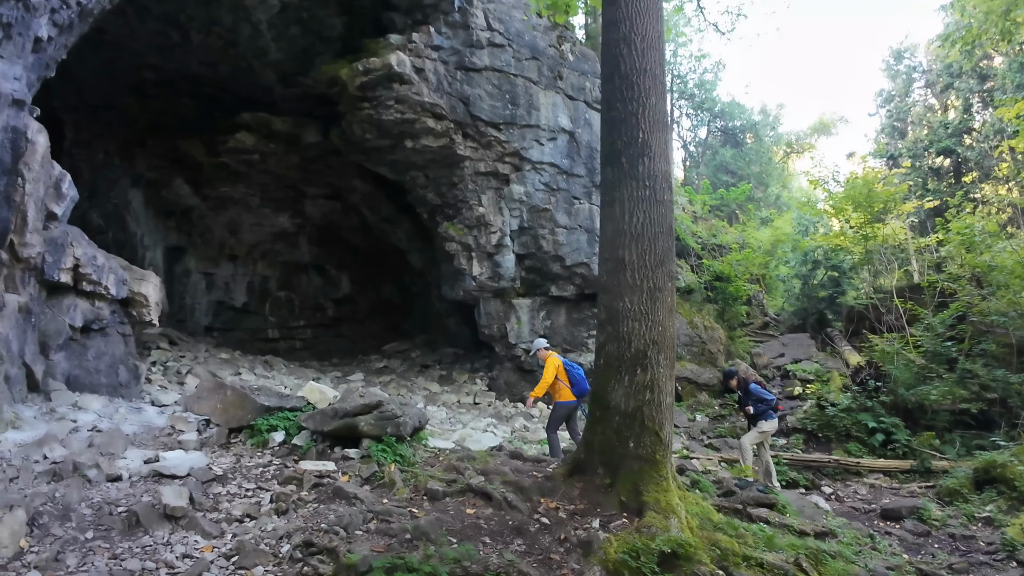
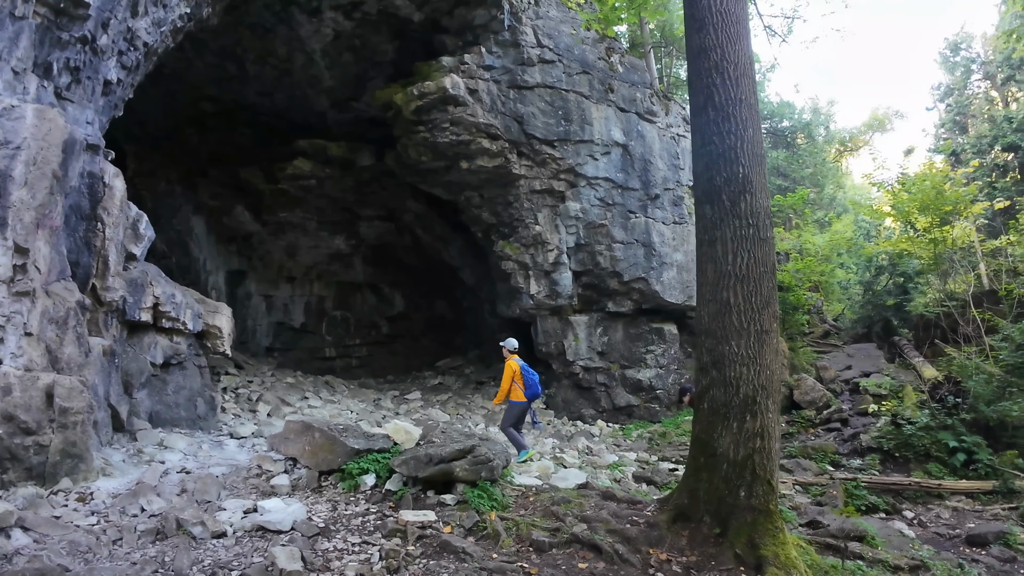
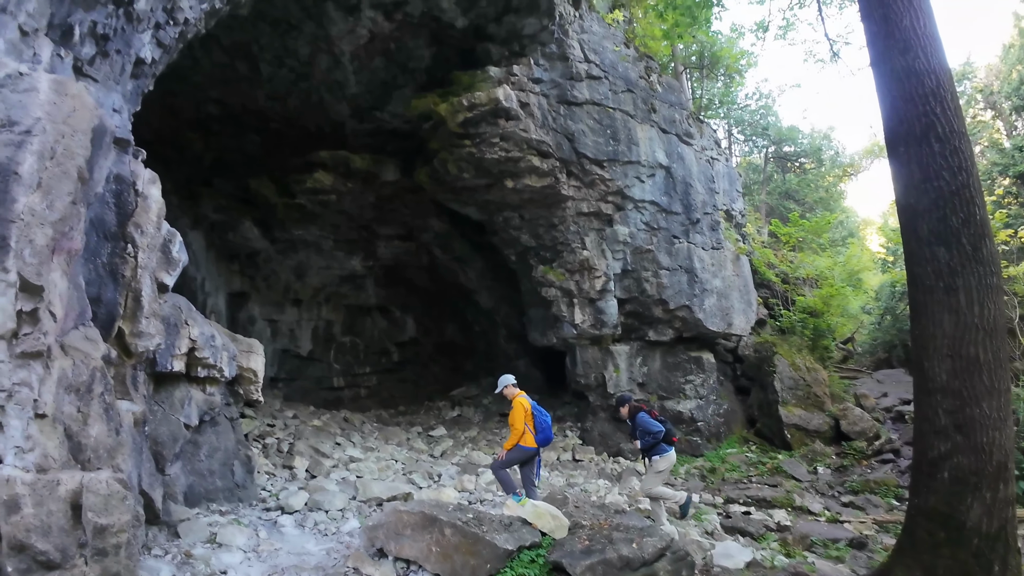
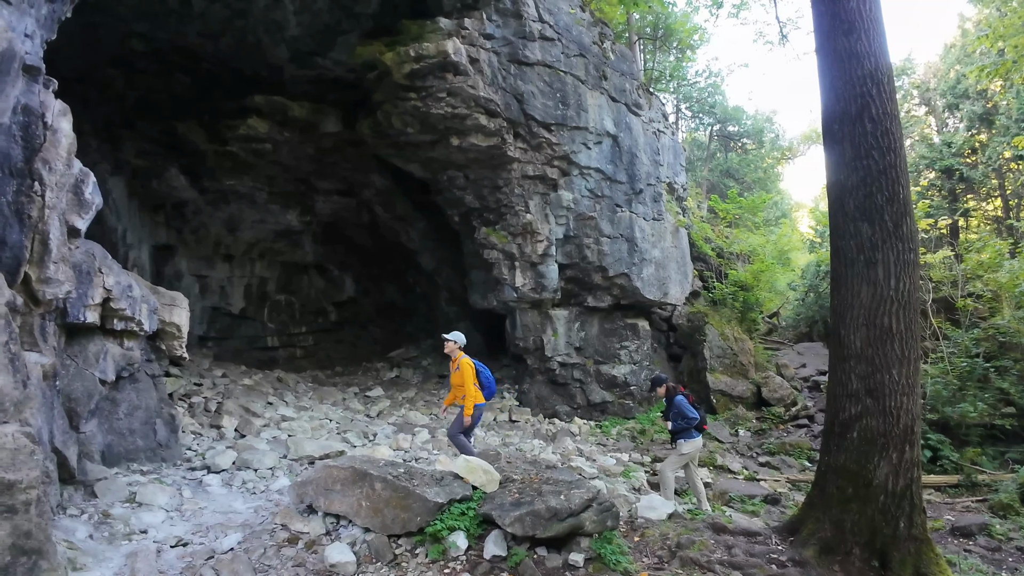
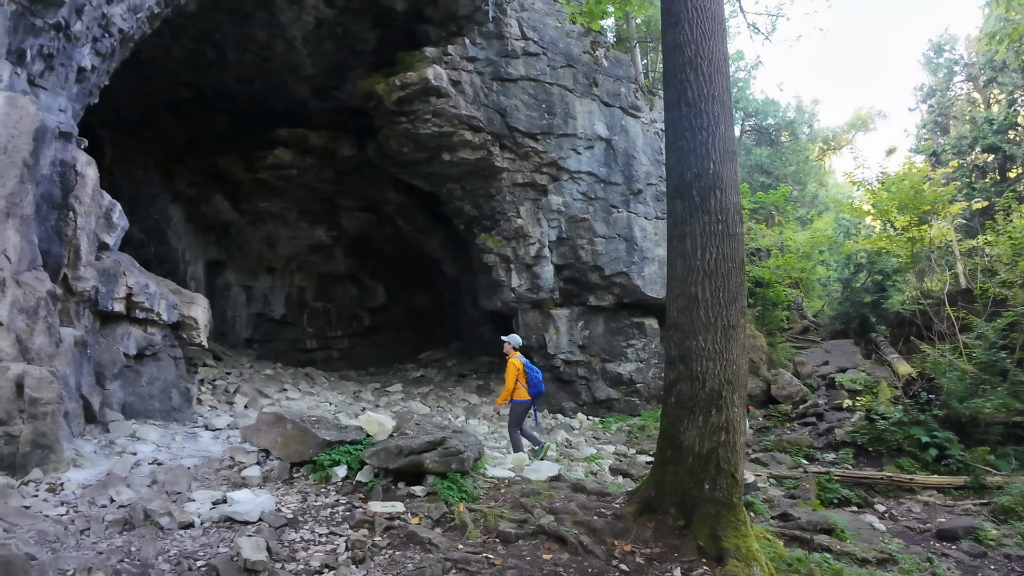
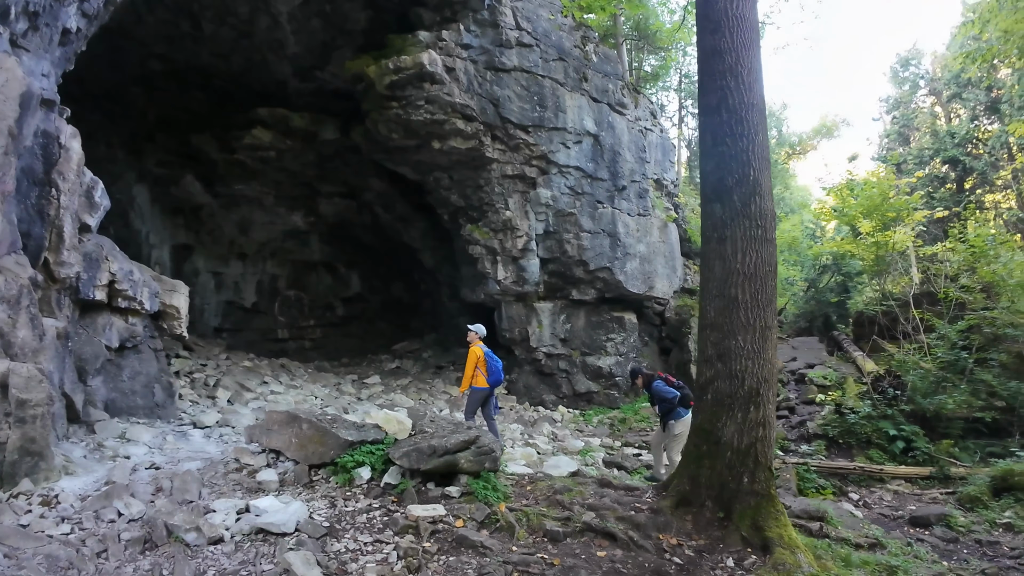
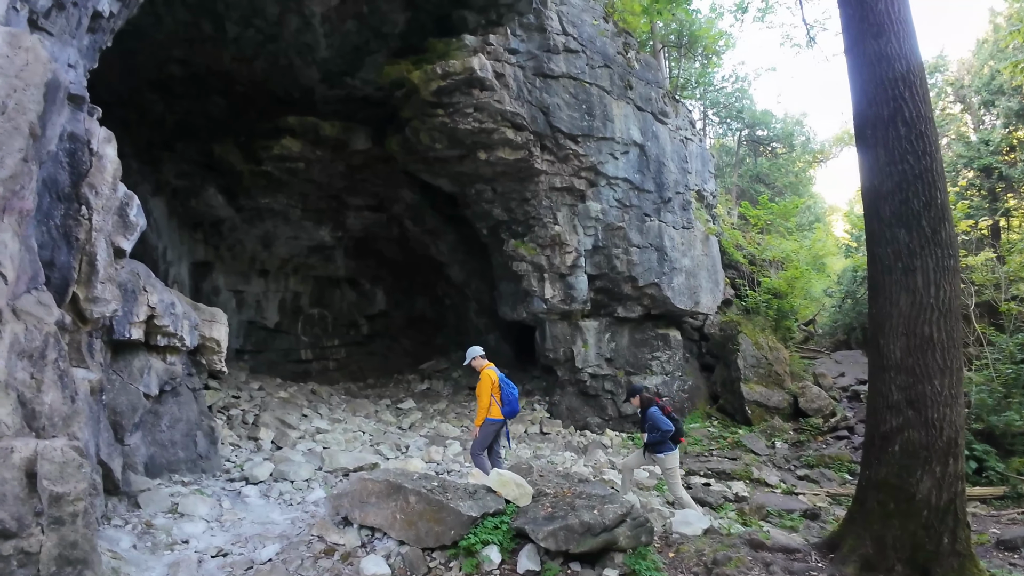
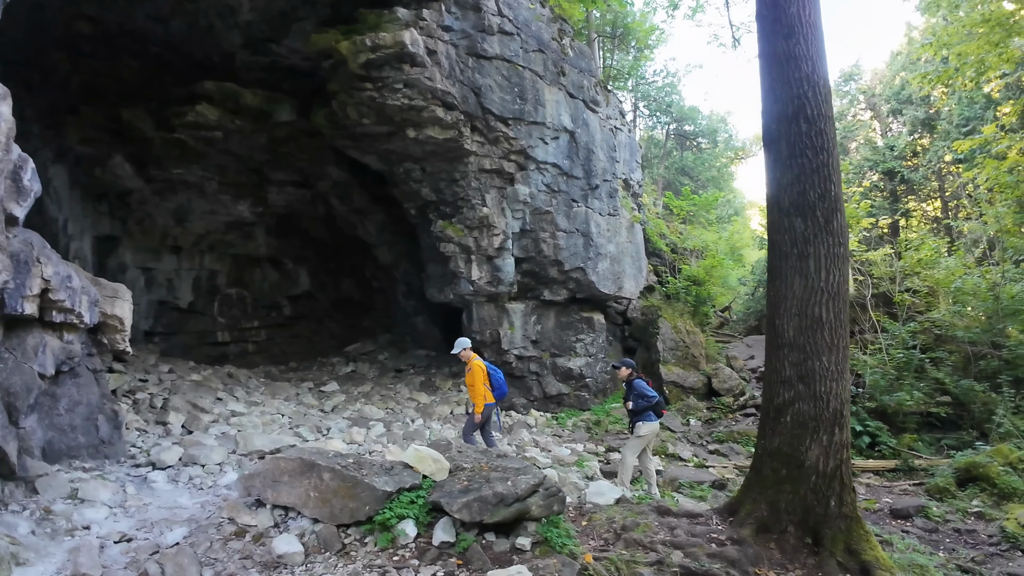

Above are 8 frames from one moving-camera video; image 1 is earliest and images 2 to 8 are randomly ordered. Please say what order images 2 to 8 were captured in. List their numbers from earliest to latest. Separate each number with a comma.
5, 2, 6, 8, 4, 7, 3
